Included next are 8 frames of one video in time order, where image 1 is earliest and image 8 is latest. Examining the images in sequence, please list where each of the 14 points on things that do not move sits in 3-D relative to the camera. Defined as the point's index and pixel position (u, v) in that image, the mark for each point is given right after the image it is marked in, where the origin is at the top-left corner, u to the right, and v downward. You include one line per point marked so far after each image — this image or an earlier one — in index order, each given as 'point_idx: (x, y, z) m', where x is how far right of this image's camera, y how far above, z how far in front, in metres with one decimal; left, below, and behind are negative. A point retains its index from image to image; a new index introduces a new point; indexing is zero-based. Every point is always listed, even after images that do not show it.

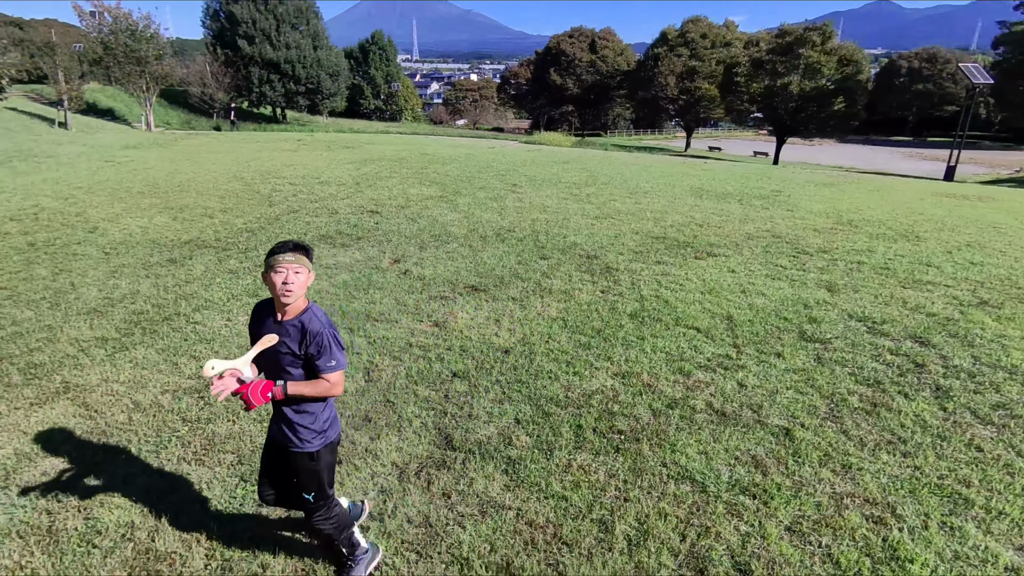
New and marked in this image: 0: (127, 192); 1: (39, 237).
0: (-6.9, +1.7, +9.6) m
1: (-5.9, +0.6, +6.8) m
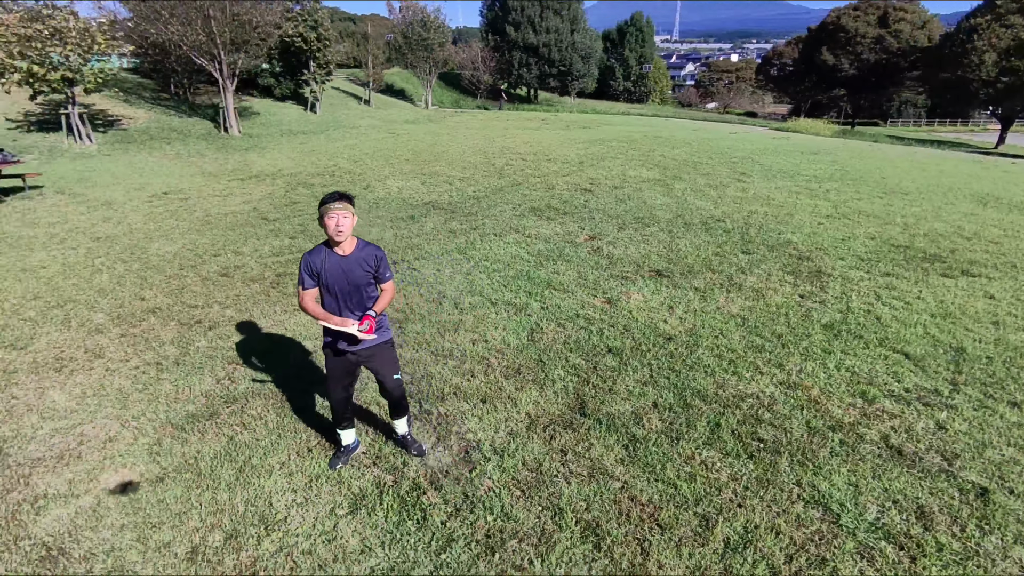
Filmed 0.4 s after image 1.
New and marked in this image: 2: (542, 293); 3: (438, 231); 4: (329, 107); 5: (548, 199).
0: (-2.5, +2.7, +11.7) m
1: (-2.9, +1.6, +8.8) m
2: (+0.2, 0.0, +4.8) m
3: (-0.9, +0.7, +6.5) m
4: (-6.5, +6.4, +19.4) m
5: (+0.5, +1.3, +8.2) m
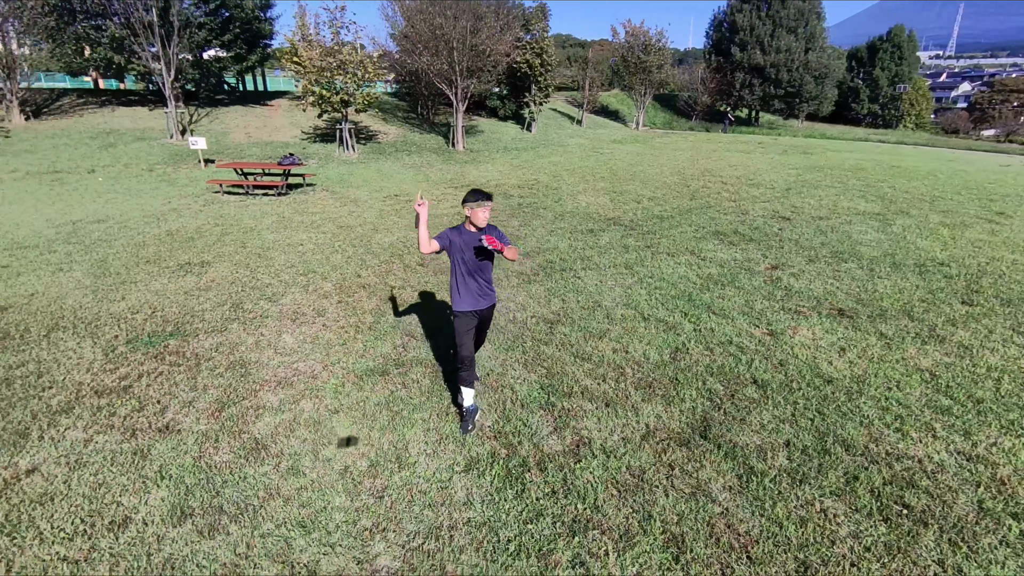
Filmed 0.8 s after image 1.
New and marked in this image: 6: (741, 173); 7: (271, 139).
0: (+1.7, +2.5, +12.2) m
1: (+0.2, +1.5, +9.6) m
2: (+1.6, -0.2, +4.8) m
3: (+1.2, +0.5, +6.7) m
4: (+1.2, +6.1, +20.8) m
5: (+3.2, +0.9, +7.9) m
6: (+5.3, +2.7, +12.8) m
7: (-6.4, +4.0, +14.6) m
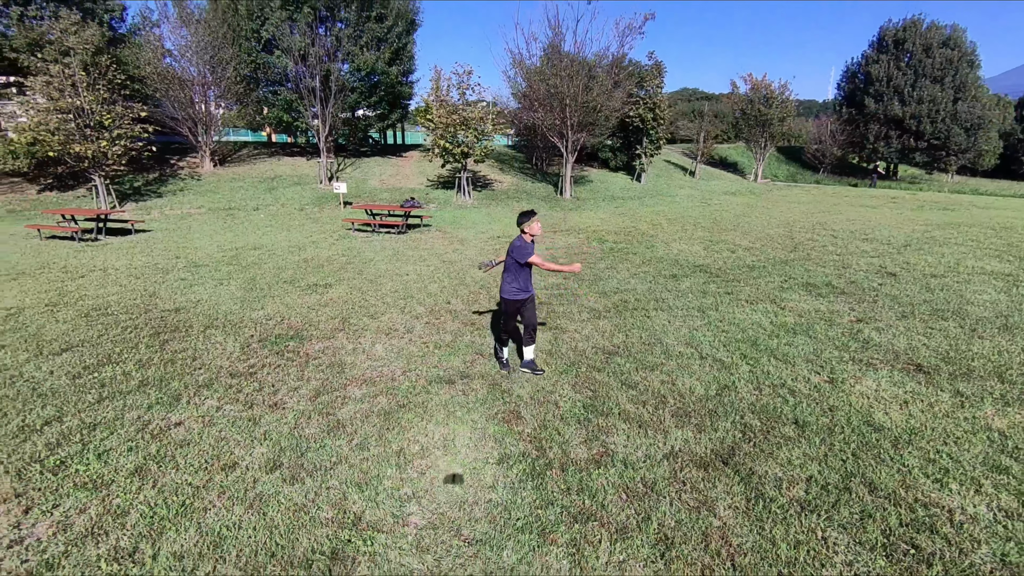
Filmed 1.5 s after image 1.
0: (+4.0, +1.4, +12.2) m
1: (+1.9, +0.8, +10.0) m
2: (+2.1, -0.6, +4.8) m
3: (+2.2, 0.0, +6.9) m
4: (+5.5, +4.2, +21.1) m
5: (+4.4, +0.2, +7.6) m
6: (+7.6, +1.3, +12.1) m
7: (-3.3, +3.1, +16.5) m
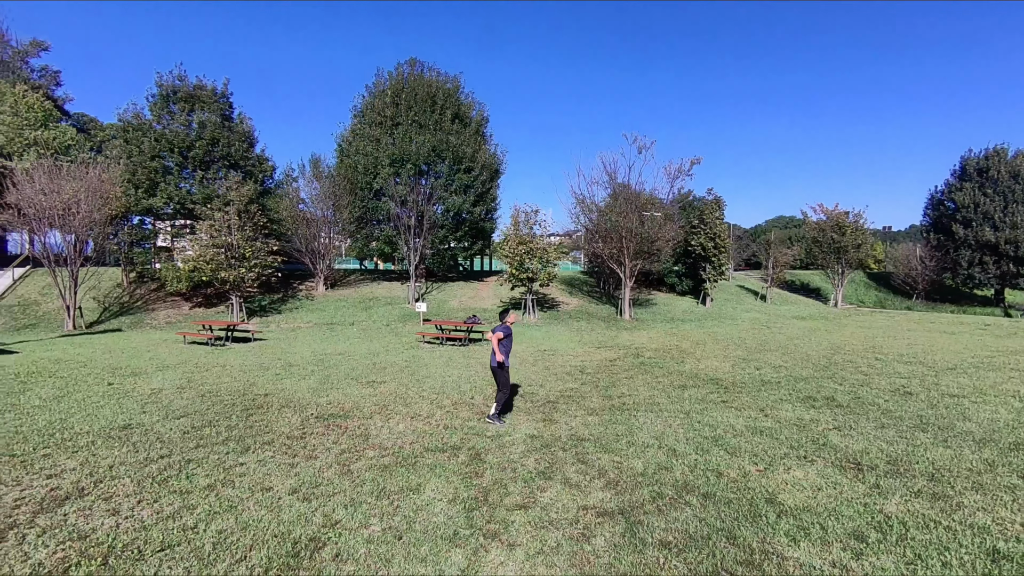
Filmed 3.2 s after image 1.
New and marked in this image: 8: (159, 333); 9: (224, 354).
0: (+5.1, -1.3, +12.8) m
1: (+2.7, -1.4, +10.8) m
2: (+2.0, -1.6, +5.6) m
3: (+2.4, -1.5, +7.7) m
4: (+8.3, -0.5, +21.6) m
5: (+4.7, -1.5, +8.0) m
6: (+8.7, -1.4, +12.0) m
7: (-1.2, -0.6, +18.5) m
8: (-9.8, -1.1, +15.2) m
9: (-6.2, -1.4, +11.9) m
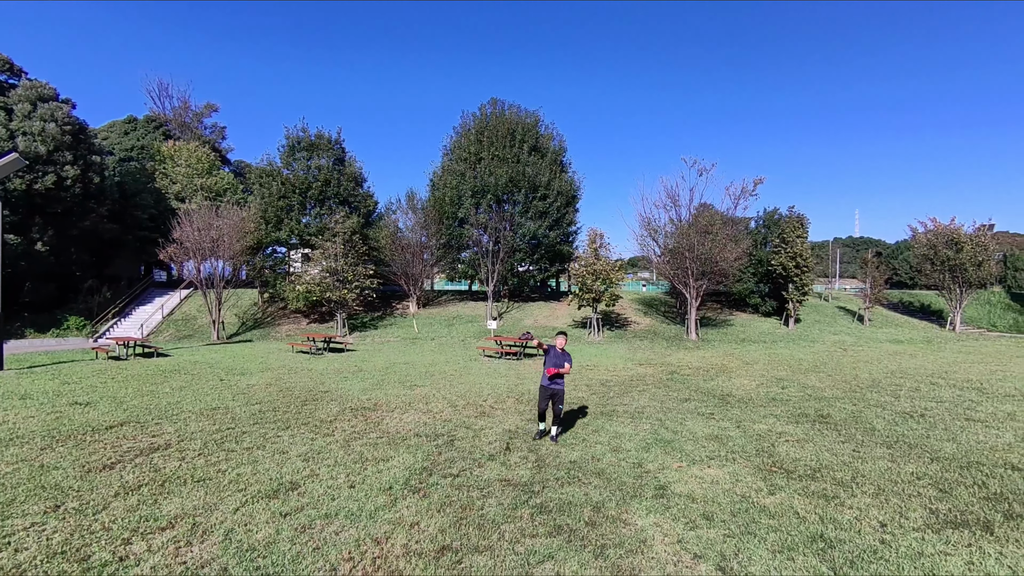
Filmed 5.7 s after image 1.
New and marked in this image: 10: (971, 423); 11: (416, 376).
0: (+6.2, -1.8, +12.6) m
1: (+3.4, -1.8, +11.3) m
2: (+1.6, -1.8, +6.3) m
3: (+2.5, -1.8, +8.2) m
4: (+11.2, -1.3, +20.6) m
5: (+4.7, -1.8, +8.1) m
6: (+9.5, -1.8, +11.1) m
7: (+1.3, -1.3, +19.7) m
8: (-7.8, -1.7, +18.3) m
9: (-5.0, -1.9, +14.2) m
10: (+6.3, -1.8, +7.5) m
11: (-2.0, -1.9, +11.6) m
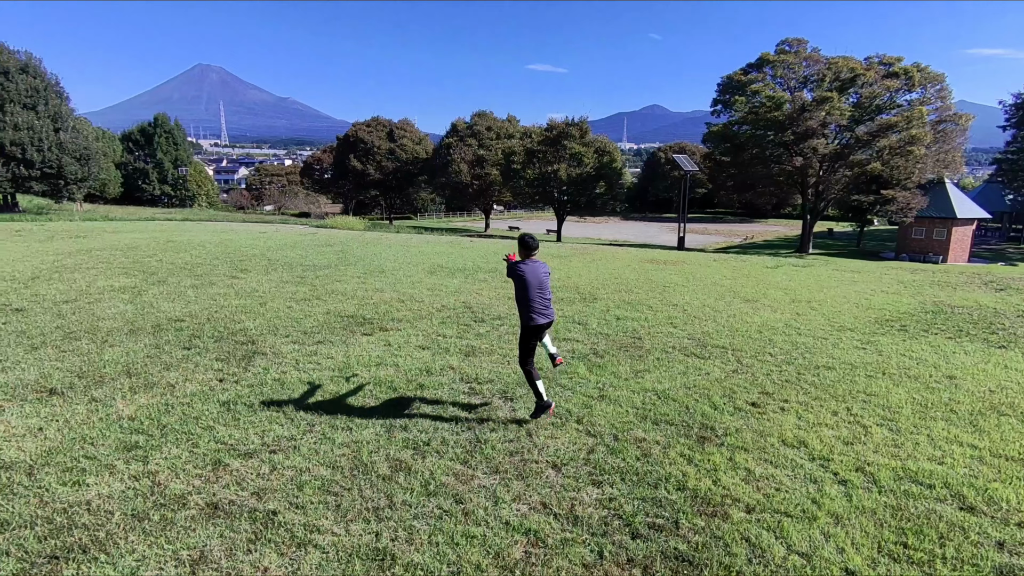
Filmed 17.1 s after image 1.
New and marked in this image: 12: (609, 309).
0: (+6.8, -0.3, +12.0) m
1: (+3.9, -0.4, +10.8) m
2: (+1.8, -1.0, +5.9) m
3: (+2.8, -0.8, +7.8) m
4: (+12.3, +1.1, +19.5) m
5: (+5.1, -0.9, +7.5) m
6: (+10.0, -0.8, +10.3) m
7: (+2.3, +1.6, +19.0) m
8: (-6.9, +1.6, +18.2) m
9: (-4.3, +0.6, +14.1) m
10: (+6.5, -1.2, +6.9) m
11: (-1.5, 0.0, +11.3) m
12: (+1.3, -0.9, +6.9) m
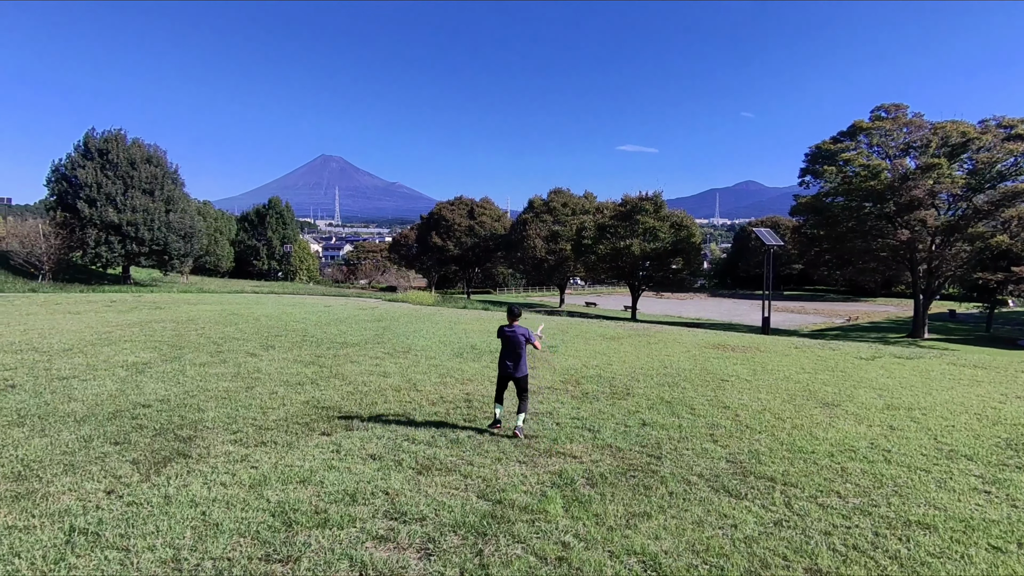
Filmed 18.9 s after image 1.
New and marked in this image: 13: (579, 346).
0: (+7.6, -2.0, +9.7) m
1: (+4.5, -1.9, +9.0) m
2: (+1.6, -1.9, +4.5) m
3: (+2.9, -1.9, +6.2) m
4: (+14.2, -1.7, +16.3) m
5: (+5.1, -2.0, +5.5) m
6: (+10.4, -2.3, +7.4) m
7: (+4.3, -1.0, +17.6) m
8: (-4.9, -0.9, +18.2) m
9: (-3.1, -1.3, +13.6) m
10: (+6.5, -2.2, +4.6) m
11: (-0.7, -1.5, +10.4) m
12: (+1.4, -1.8, +5.5) m
13: (+1.0, -1.6, +10.5) m
